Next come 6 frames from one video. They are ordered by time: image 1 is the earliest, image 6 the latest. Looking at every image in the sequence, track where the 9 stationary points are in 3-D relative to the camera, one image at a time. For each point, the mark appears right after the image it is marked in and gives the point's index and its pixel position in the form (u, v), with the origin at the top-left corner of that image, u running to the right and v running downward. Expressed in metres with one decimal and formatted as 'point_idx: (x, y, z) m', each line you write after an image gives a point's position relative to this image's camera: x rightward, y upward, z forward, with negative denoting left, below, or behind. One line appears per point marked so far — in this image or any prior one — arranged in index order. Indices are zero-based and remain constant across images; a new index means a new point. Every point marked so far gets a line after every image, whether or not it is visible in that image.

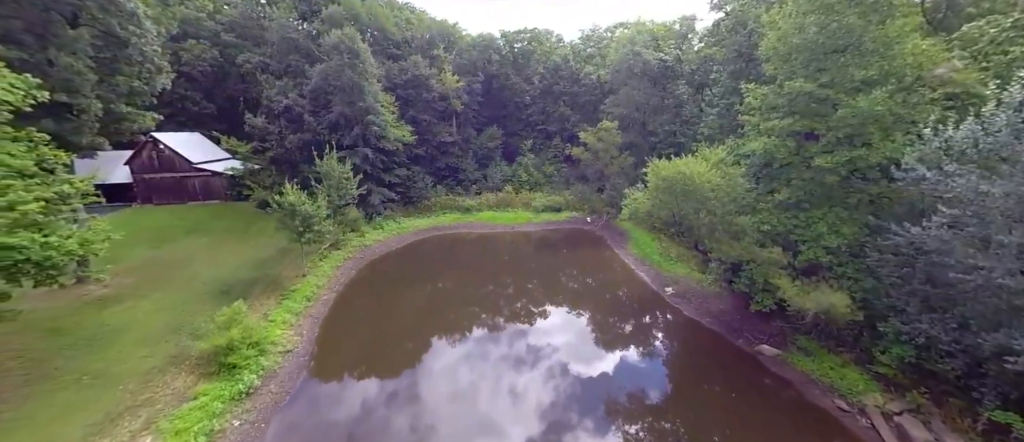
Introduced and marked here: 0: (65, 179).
0: (-14.1, +1.1, +12.2) m
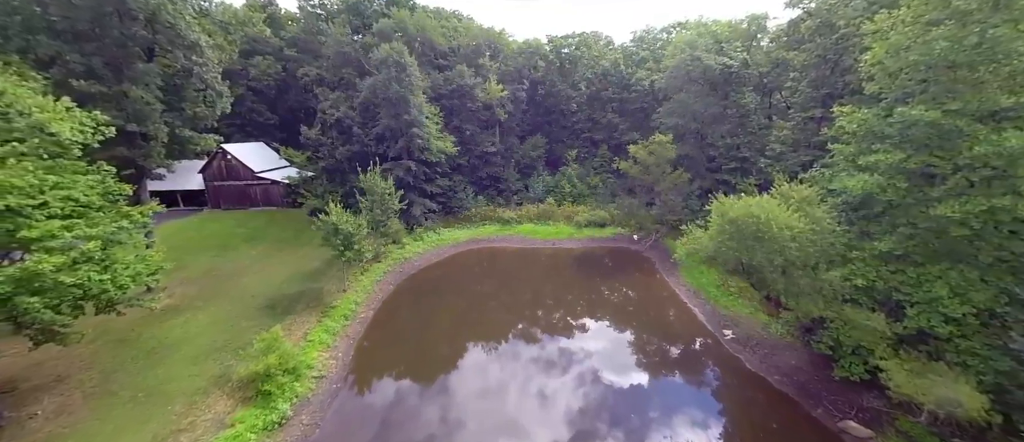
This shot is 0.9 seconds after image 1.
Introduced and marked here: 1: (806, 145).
0: (-12.9, +0.3, +12.8) m
1: (+13.1, +3.3, +17.3) m
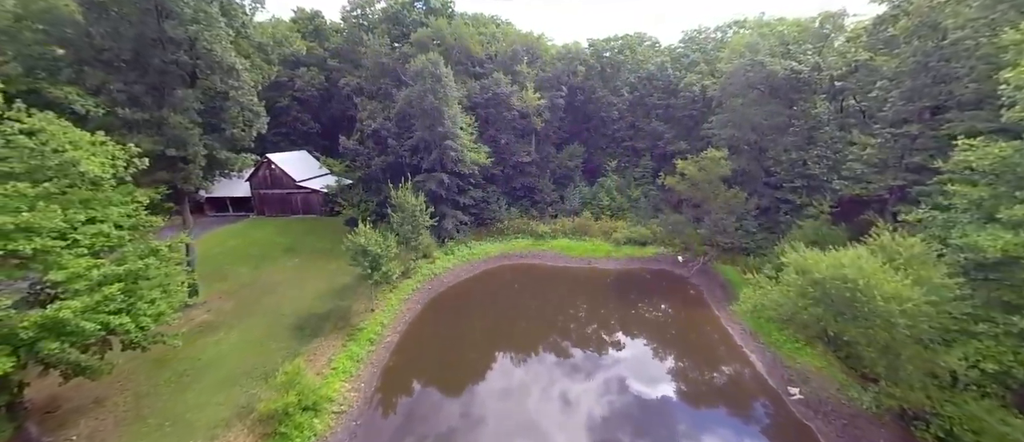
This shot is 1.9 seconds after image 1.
0: (-11.9, -0.7, +12.8) m
1: (+14.4, +2.1, +14.7) m
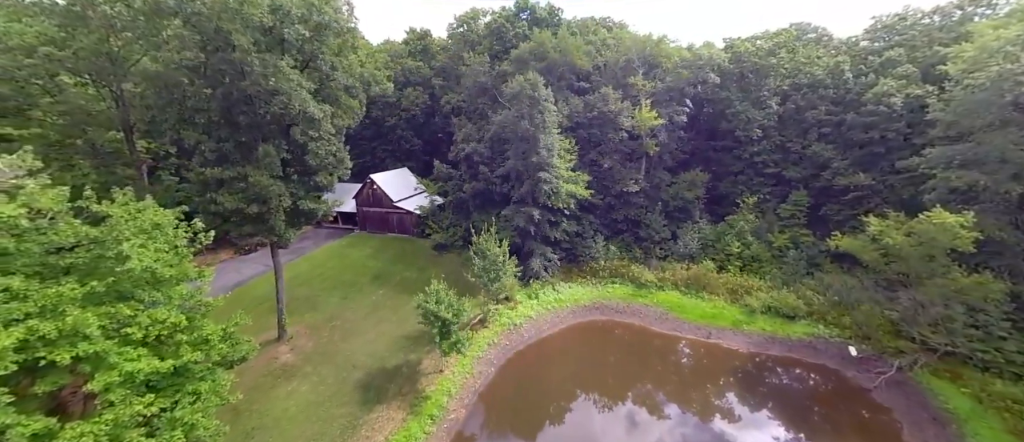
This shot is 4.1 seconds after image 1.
0: (-9.5, -2.9, +12.1) m
1: (+16.5, -1.3, +6.8) m
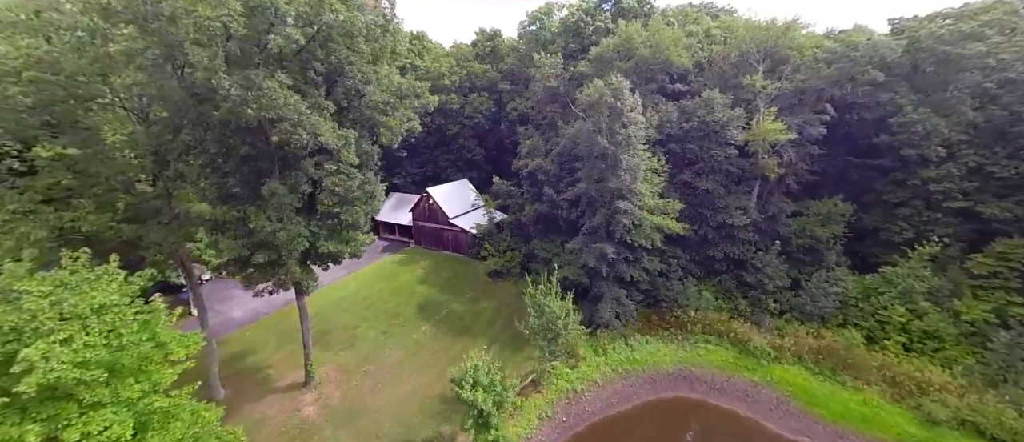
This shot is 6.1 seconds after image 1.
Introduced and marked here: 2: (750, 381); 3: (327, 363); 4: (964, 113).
0: (-8.2, -4.4, +9.7) m
1: (+16.4, -4.0, -0.5) m
2: (+10.8, -7.3, +16.9) m
3: (-8.7, -6.9, +18.9) m
4: (+21.0, +4.9, +17.6) m
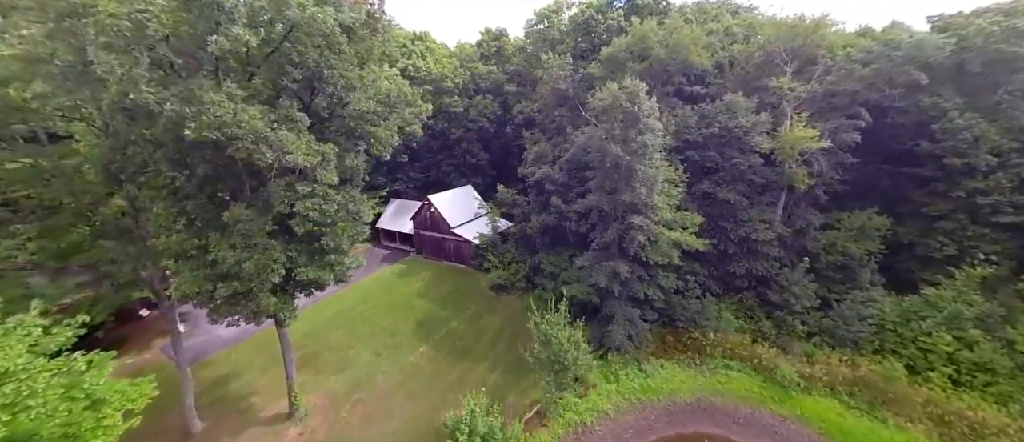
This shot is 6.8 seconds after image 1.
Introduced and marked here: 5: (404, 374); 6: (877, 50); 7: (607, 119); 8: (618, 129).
0: (-8.2, -5.1, +8.3) m
1: (+16.2, -4.9, -2.3) m
2: (+10.9, -8.1, +15.2) m
3: (-8.5, -7.6, +17.5) m
4: (+21.2, +4.1, +15.7) m
5: (-4.9, -7.3, +18.3) m
6: (+17.3, +8.4, +18.5) m
7: (+4.5, +4.9, +18.5) m
8: (+4.9, +4.3, +18.0) m
